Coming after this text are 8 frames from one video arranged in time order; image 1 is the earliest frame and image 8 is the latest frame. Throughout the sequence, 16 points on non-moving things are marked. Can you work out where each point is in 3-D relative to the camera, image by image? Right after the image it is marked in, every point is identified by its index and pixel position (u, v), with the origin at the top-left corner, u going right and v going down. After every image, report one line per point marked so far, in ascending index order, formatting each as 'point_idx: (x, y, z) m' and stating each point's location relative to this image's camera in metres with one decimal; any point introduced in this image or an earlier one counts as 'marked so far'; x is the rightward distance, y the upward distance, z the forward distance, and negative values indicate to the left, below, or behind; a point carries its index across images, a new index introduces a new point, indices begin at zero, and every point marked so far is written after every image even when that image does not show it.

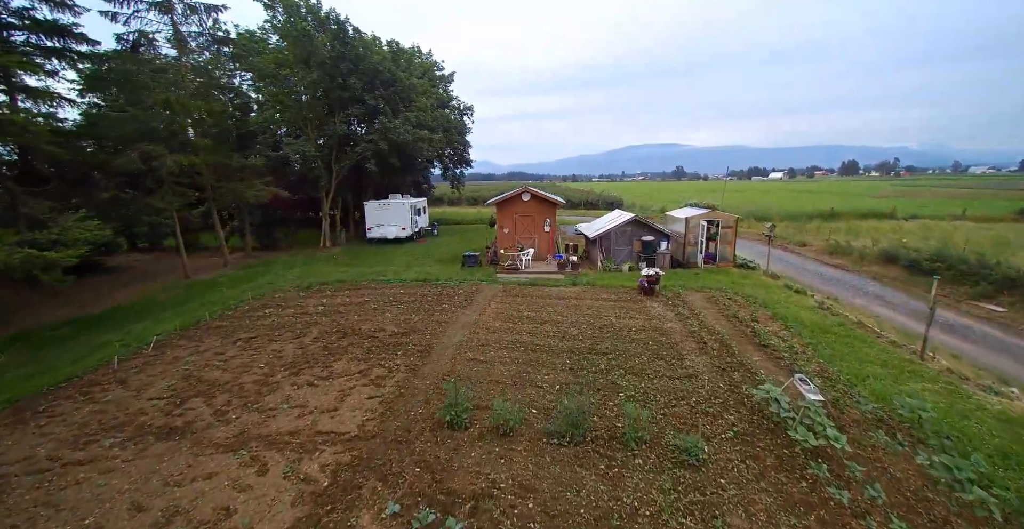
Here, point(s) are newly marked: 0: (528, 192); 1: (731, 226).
0: (+0.6, +2.8, +16.1) m
1: (+8.5, +1.5, +16.2) m
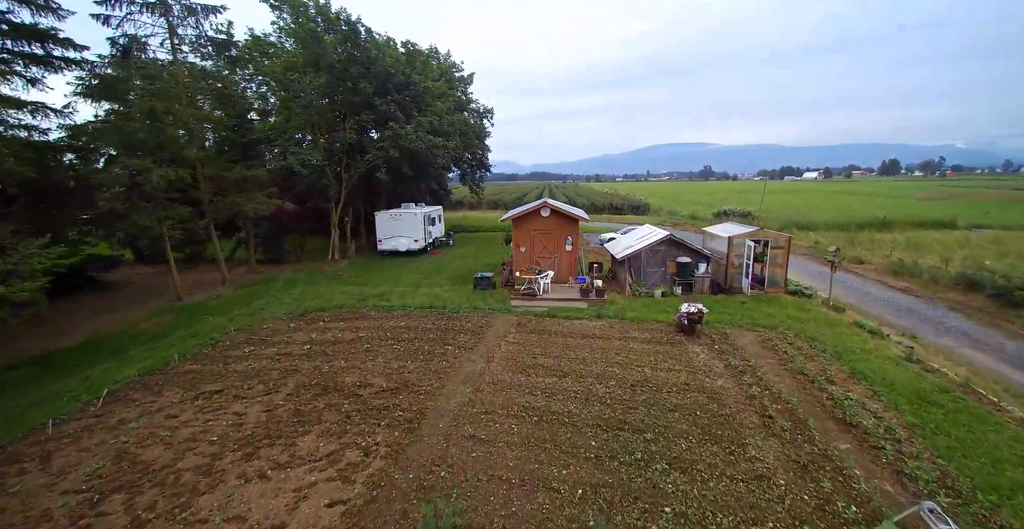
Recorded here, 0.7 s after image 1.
0: (+1.2, +2.0, +14.3) m
1: (+9.1, +0.6, +14.0) m
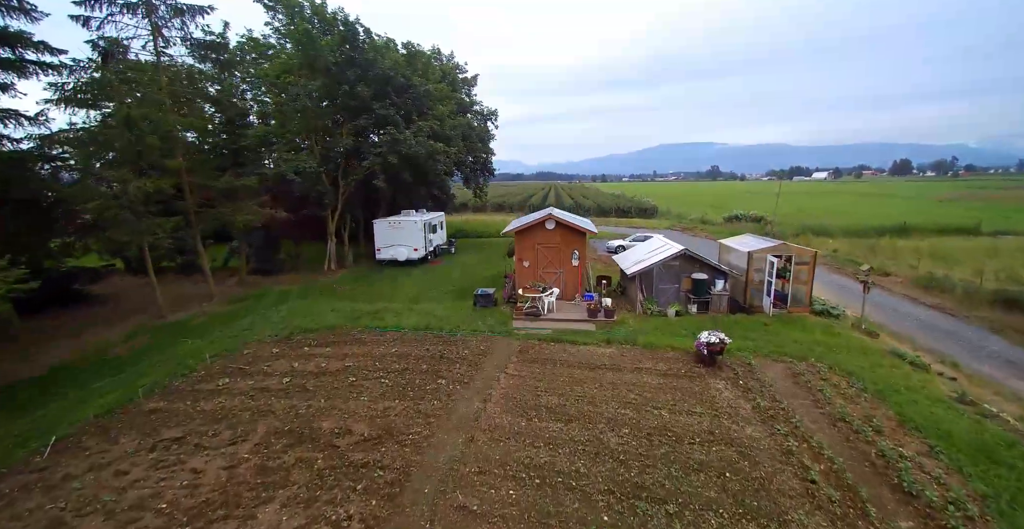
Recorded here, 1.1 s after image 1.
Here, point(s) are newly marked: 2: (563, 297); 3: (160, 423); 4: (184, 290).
0: (+1.3, +1.5, +13.4) m
1: (+9.1, +0.1, +13.0) m
2: (+1.7, -1.1, +13.8) m
3: (-6.2, -2.8, +7.4) m
4: (-12.9, -1.0, +16.4) m
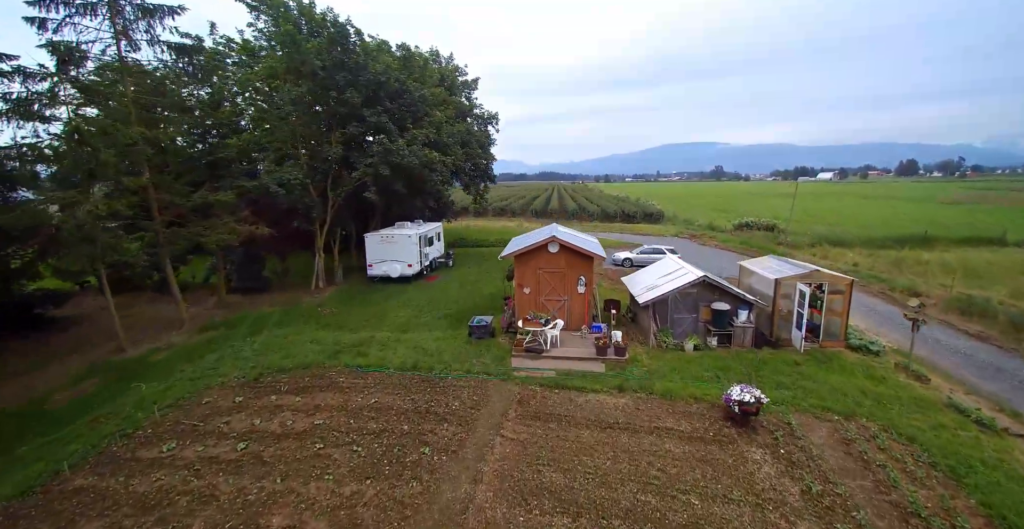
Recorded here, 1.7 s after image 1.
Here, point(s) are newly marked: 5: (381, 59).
0: (+1.3, +0.7, +12.0) m
1: (+9.1, -0.7, +11.5) m
2: (+1.7, -1.8, +12.5) m
3: (-6.3, -3.6, +6.0) m
4: (-12.9, -1.8, +15.1) m
5: (-5.9, +9.2, +18.8) m
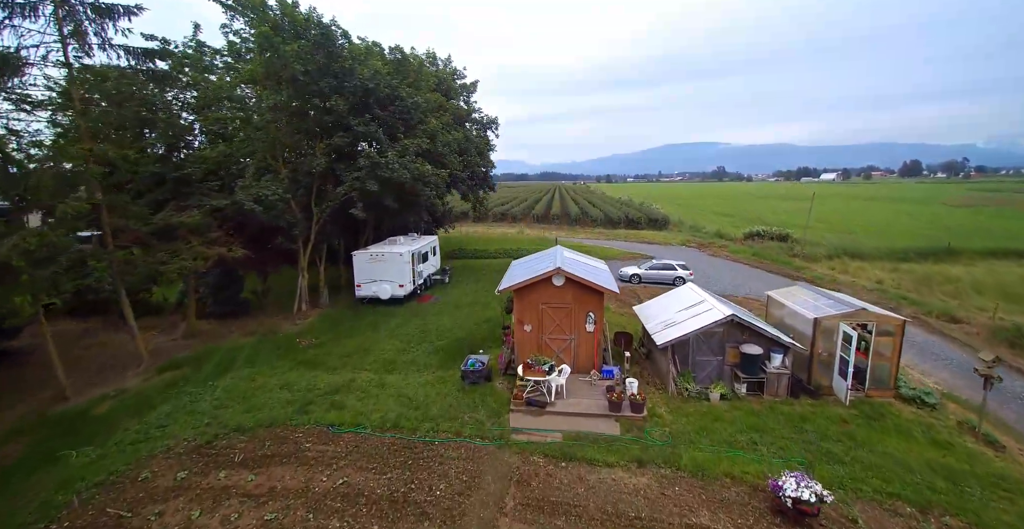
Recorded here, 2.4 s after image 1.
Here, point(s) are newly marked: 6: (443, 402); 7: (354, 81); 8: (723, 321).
0: (+1.3, -0.2, +10.5) m
1: (+9.1, -1.6, +10.0) m
2: (+1.6, -2.7, +10.9) m
3: (-6.3, -4.5, +4.5) m
4: (-12.9, -2.7, +13.6) m
5: (-5.9, +8.3, +17.3) m
6: (-1.6, -3.3, +10.0) m
7: (-6.3, +7.3, +16.6) m
8: (+5.1, -1.3, +10.1) m
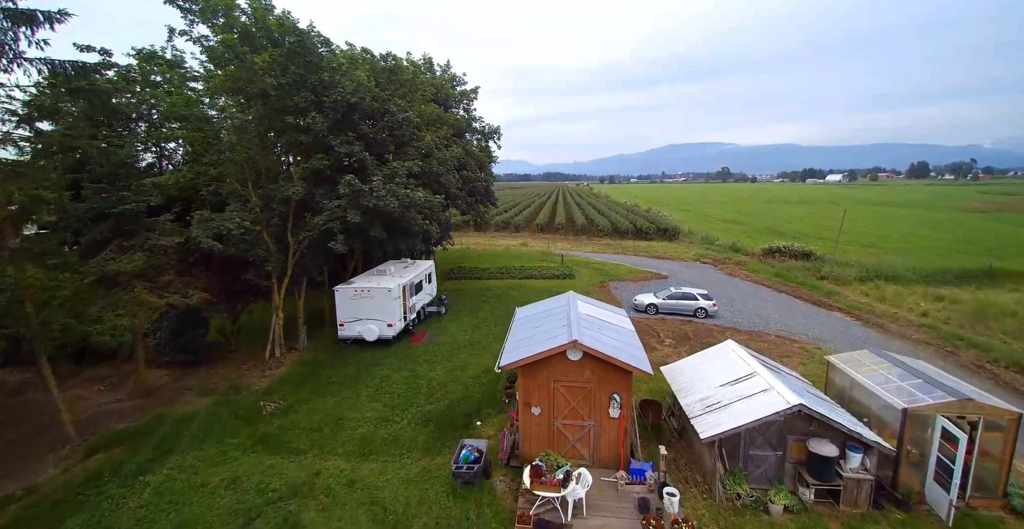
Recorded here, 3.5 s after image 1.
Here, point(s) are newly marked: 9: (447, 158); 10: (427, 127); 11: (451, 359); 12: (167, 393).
0: (+1.4, -1.6, +8.3) m
1: (+9.2, -3.1, +7.7) m
2: (+1.7, -4.2, +8.7) m
3: (-6.3, -5.9, +2.4) m
4: (-12.8, -4.1, +11.5) m
5: (-5.7, +6.9, +15.2) m
6: (-1.6, -4.7, +7.8) m
7: (-6.1, +5.9, +14.5) m
8: (+5.2, -2.8, +7.9) m
9: (-3.0, +4.9, +19.1) m
10: (-4.1, +6.6, +19.9) m
11: (-2.2, -3.4, +15.2) m
12: (-10.5, -3.9, +12.8) m
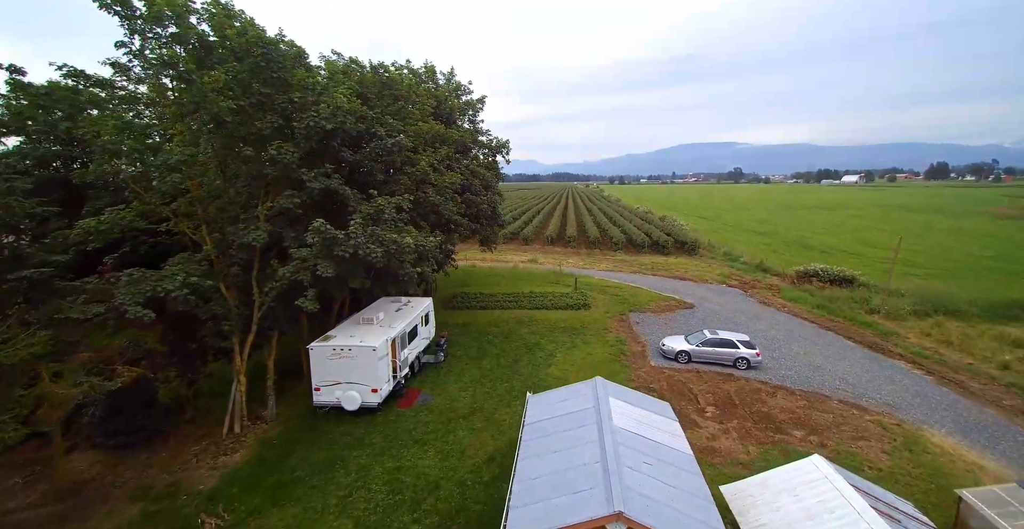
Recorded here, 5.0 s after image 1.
0: (+1.5, -3.4, +5.5) m
1: (+9.3, -4.8, +4.8) m
2: (+1.9, -5.9, +6.0) m
3: (-6.3, -7.6, -0.2) m
4: (-12.6, -5.8, +9.0) m
5: (-5.4, +5.2, +12.5) m
6: (-1.4, -6.4, +5.1) m
7: (-5.8, +4.1, +11.9) m
8: (+5.3, -4.5, +5.0) m
9: (-2.6, +3.2, +16.4) m
10: (-3.6, +4.8, +17.2) m
11: (-1.9, -5.1, +12.5) m
12: (-10.3, -5.5, +10.2) m
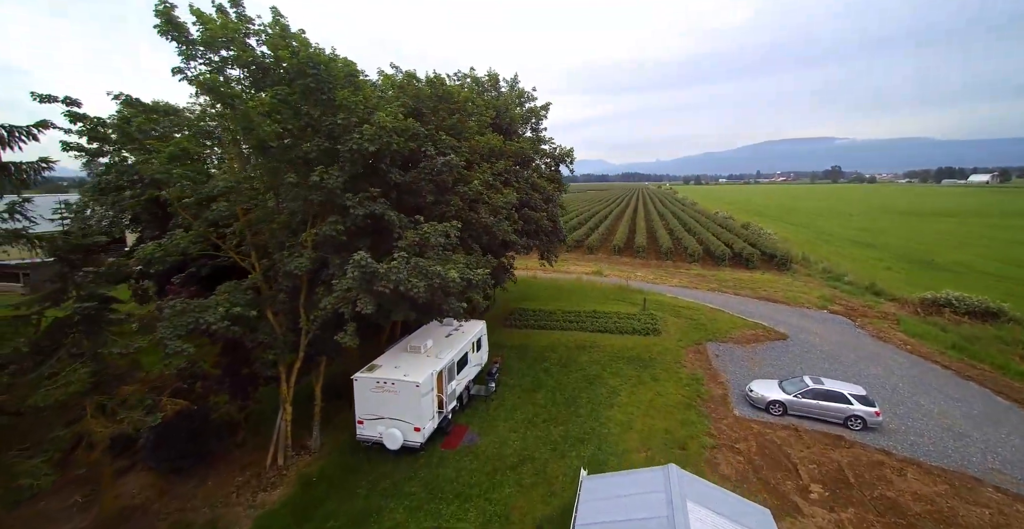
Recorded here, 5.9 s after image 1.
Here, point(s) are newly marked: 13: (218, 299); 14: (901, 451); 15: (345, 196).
0: (+1.8, -4.4, +3.7) m
1: (+9.3, -6.0, +1.8) m
2: (+2.2, -6.9, +4.1) m
3: (-6.9, -8.3, -0.8) m
4: (-11.6, -6.4, +9.4) m
5: (-3.7, +4.3, +11.7) m
6: (-1.2, -7.3, +3.7) m
7: (-4.3, +3.3, +11.1) m
8: (+5.5, -5.6, +2.6) m
9: (-0.4, +2.2, +15.1) m
10: (-1.2, +3.9, +16.1) m
11: (-0.6, -6.1, +11.1) m
12: (-9.1, -6.3, +10.2) m
13: (-7.4, -0.8, +10.5) m
14: (+12.2, -5.9, +13.1) m
15: (-4.5, +1.9, +11.4) m
